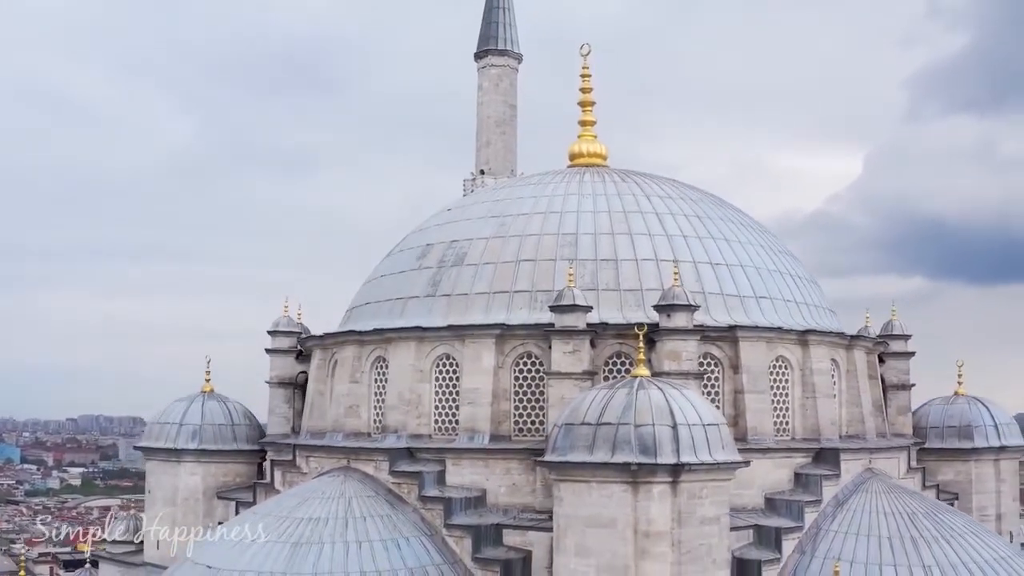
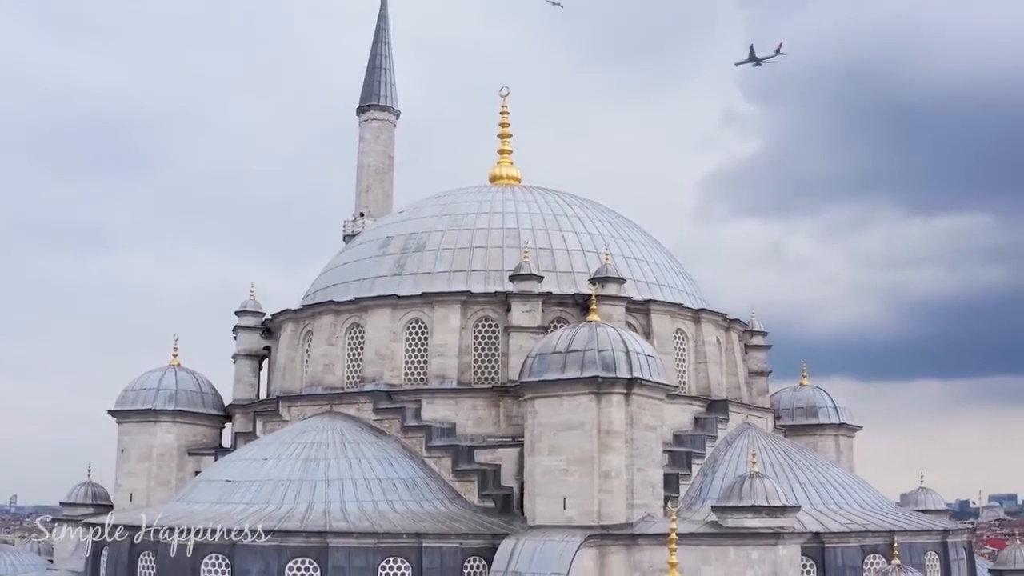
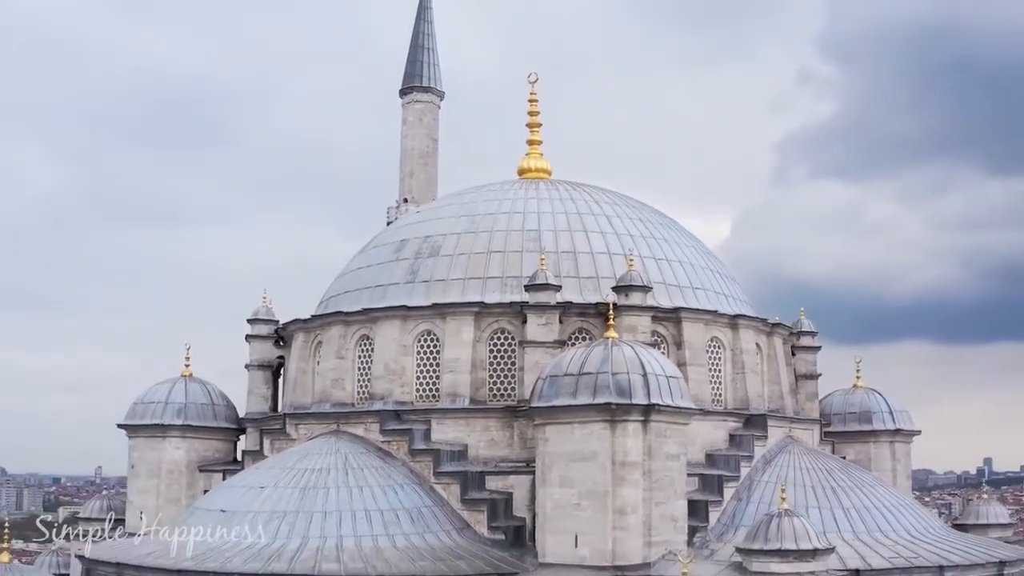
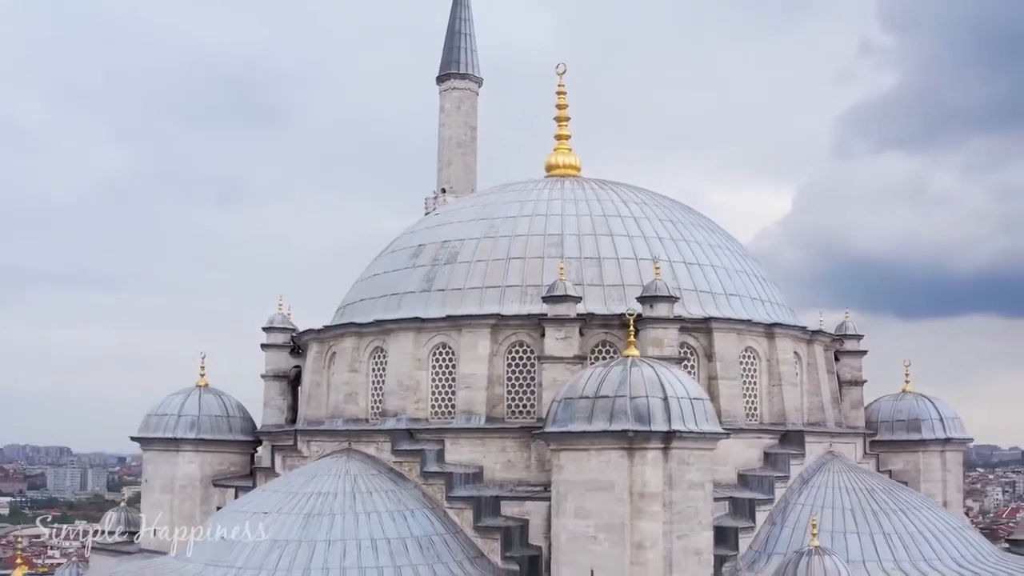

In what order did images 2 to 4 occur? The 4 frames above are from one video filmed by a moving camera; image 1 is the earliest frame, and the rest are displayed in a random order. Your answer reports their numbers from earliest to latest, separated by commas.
4, 3, 2
